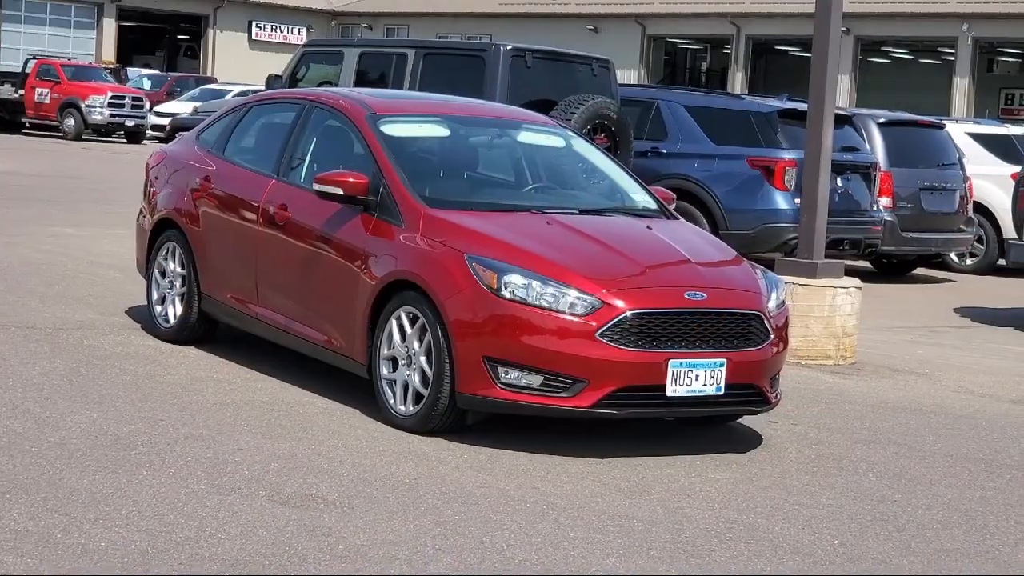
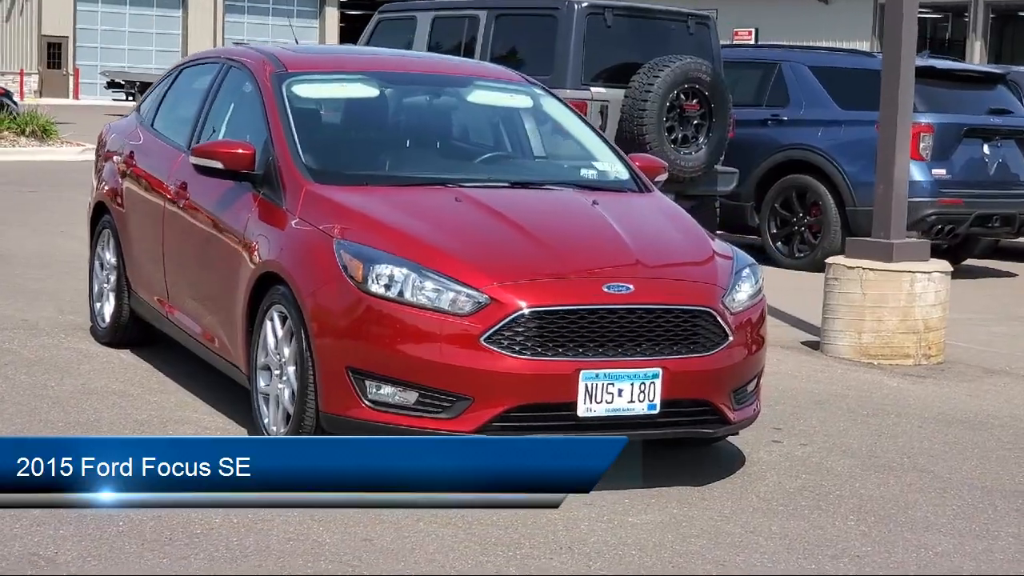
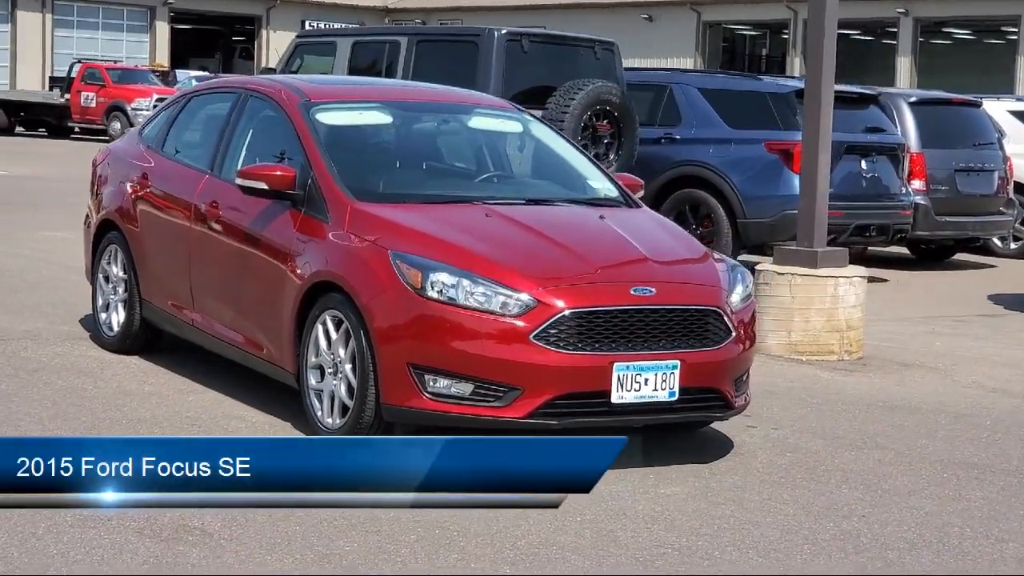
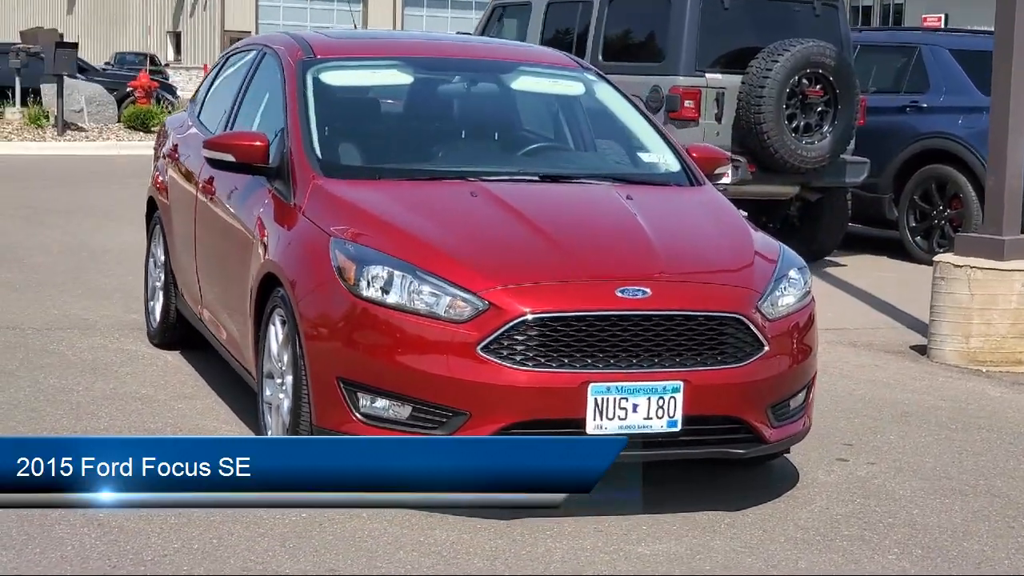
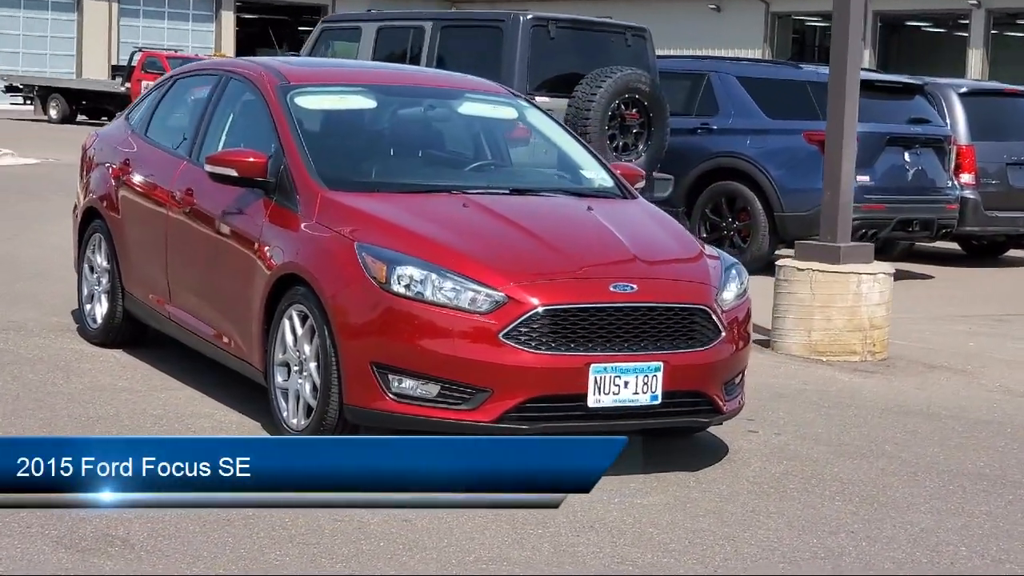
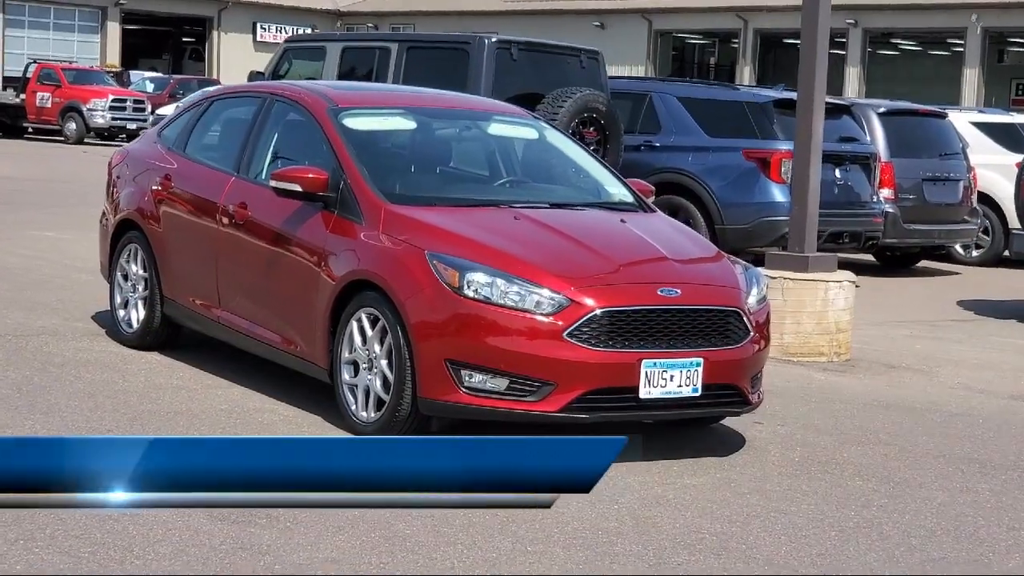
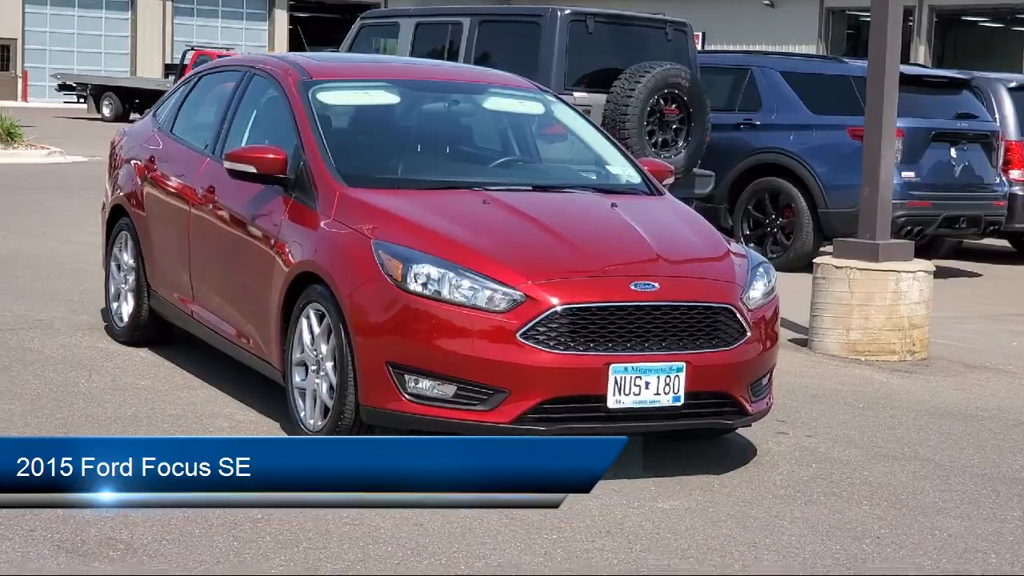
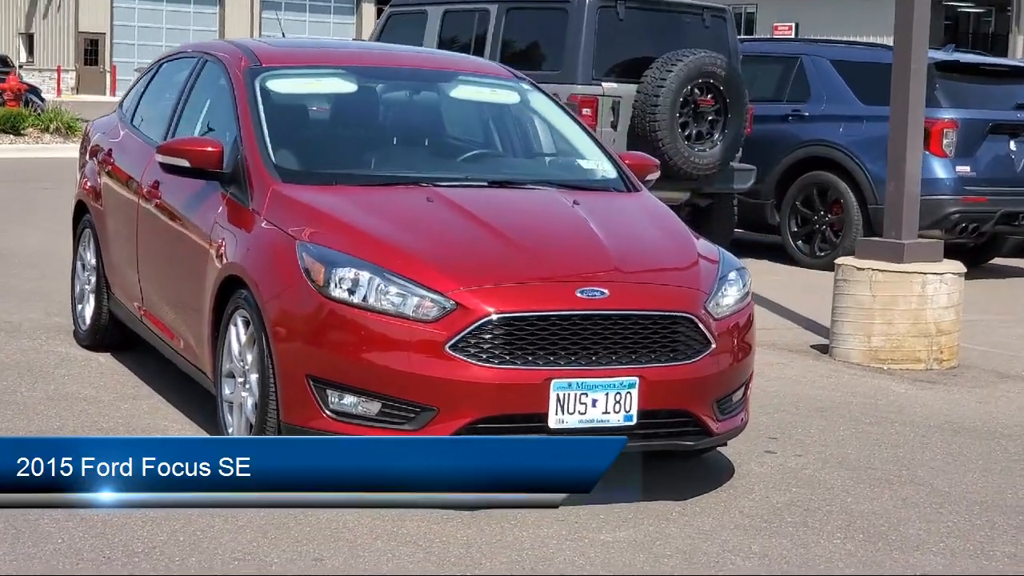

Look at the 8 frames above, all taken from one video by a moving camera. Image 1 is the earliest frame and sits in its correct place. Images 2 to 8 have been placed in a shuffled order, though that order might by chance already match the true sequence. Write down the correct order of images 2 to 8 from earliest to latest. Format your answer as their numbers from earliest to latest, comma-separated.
6, 3, 5, 7, 2, 8, 4
